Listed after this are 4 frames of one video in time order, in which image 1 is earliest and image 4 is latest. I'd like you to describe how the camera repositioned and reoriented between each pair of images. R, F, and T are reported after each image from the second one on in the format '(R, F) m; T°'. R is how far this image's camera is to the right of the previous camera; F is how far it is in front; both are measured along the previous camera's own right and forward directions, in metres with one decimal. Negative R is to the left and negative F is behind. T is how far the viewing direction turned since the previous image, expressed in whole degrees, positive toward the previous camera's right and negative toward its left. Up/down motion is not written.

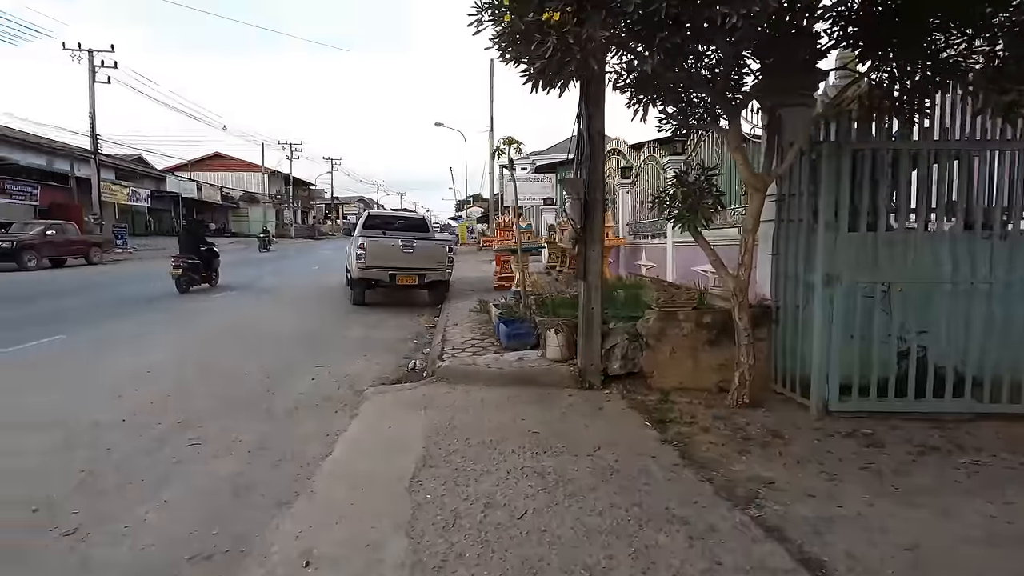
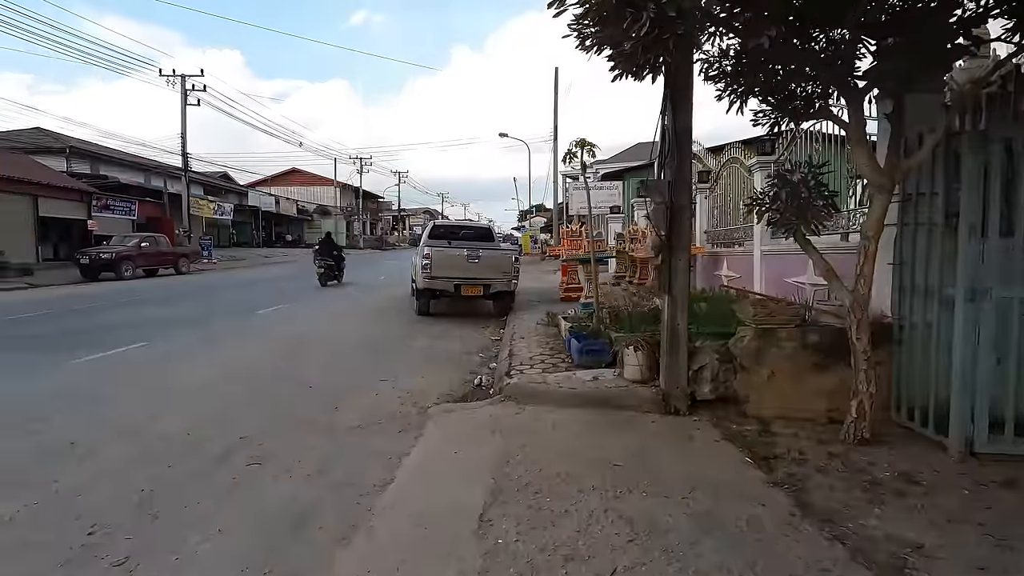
(-0.1, +0.4) m; -7°
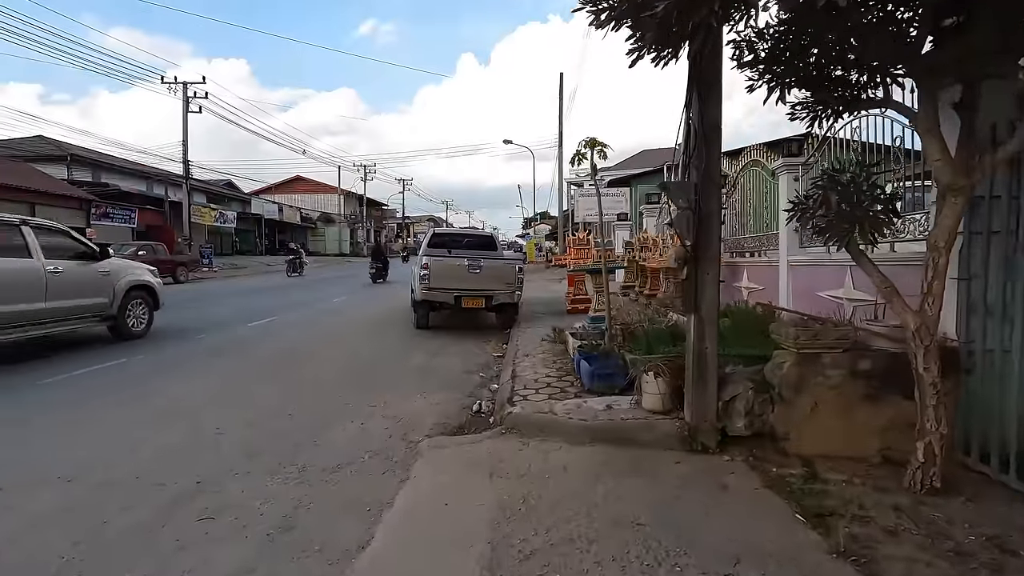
(0.0, +0.6) m; -1°
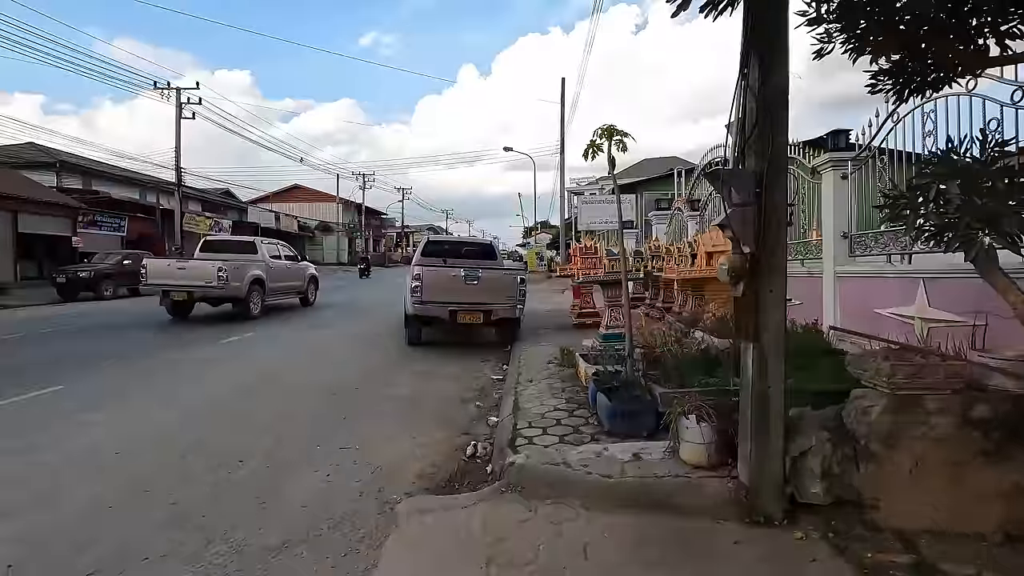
(0.0, +1.0) m; 0°
